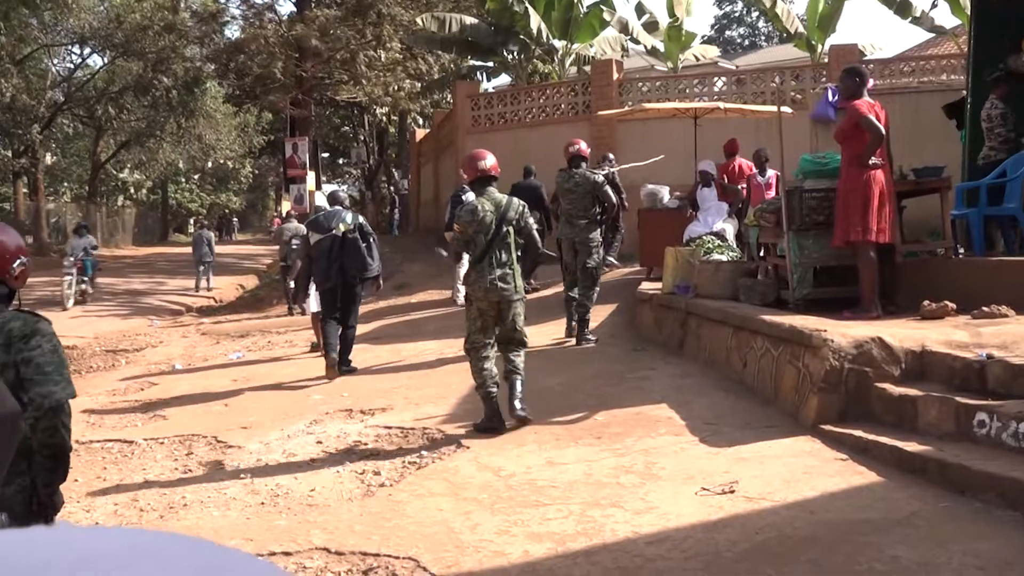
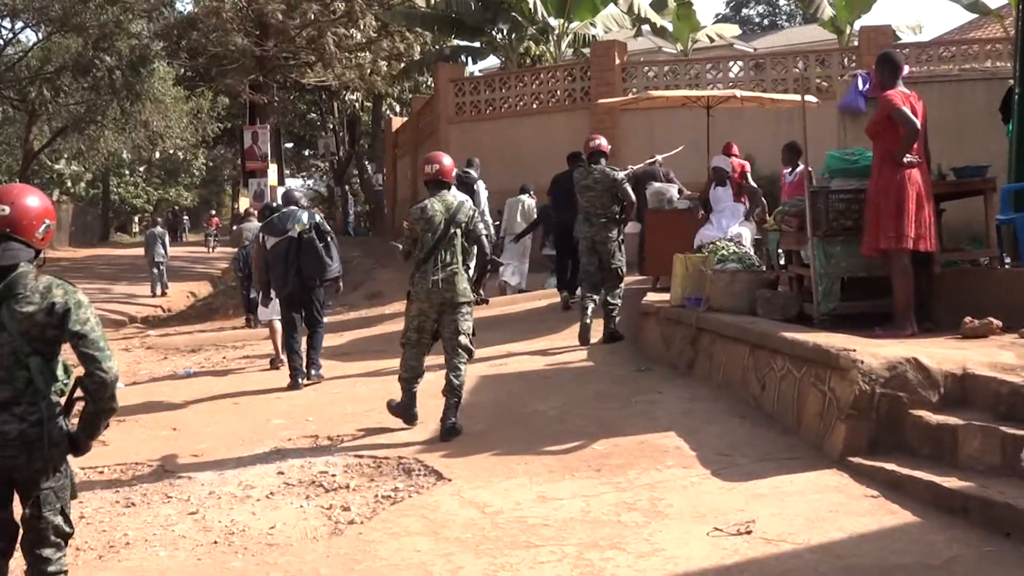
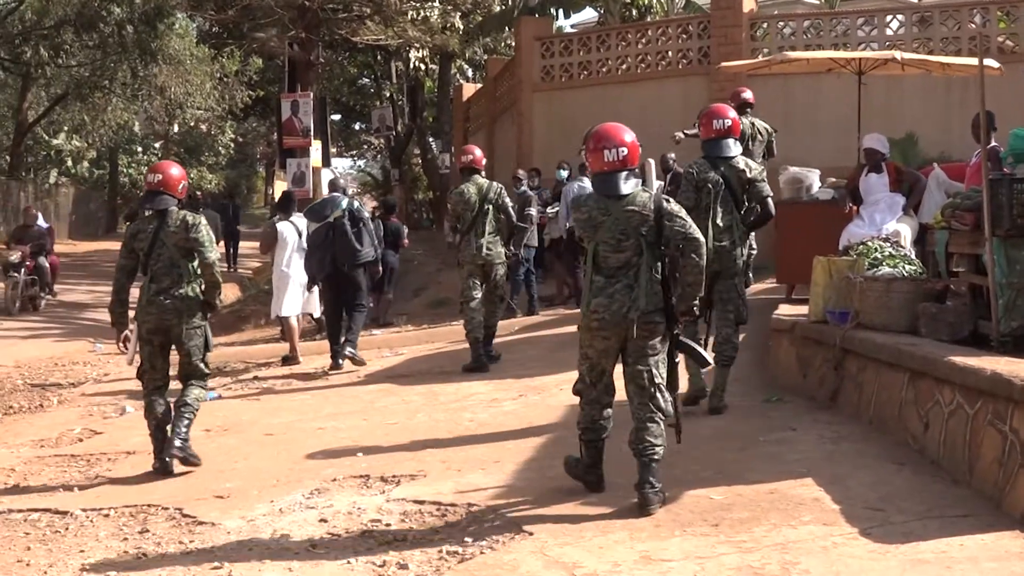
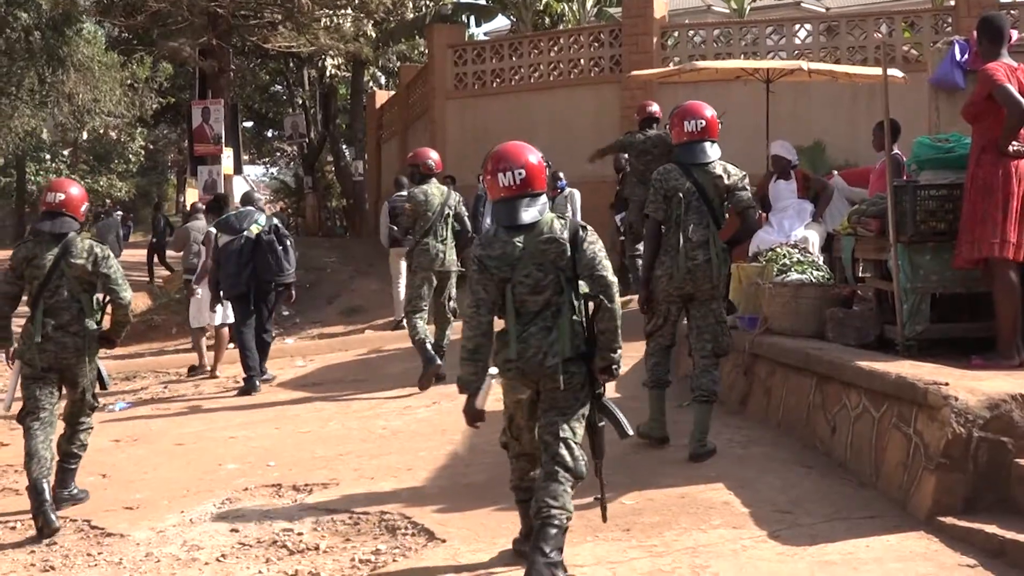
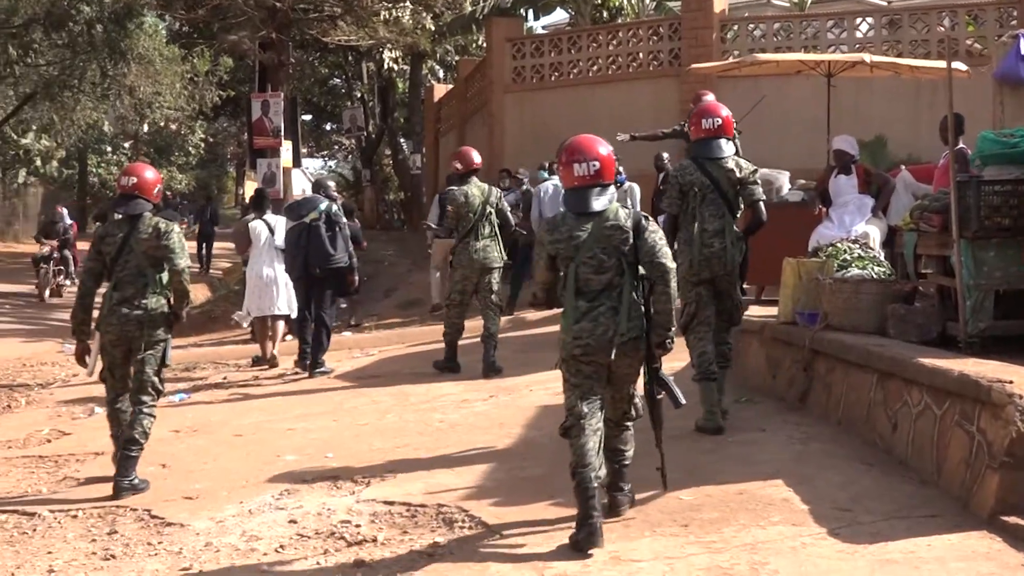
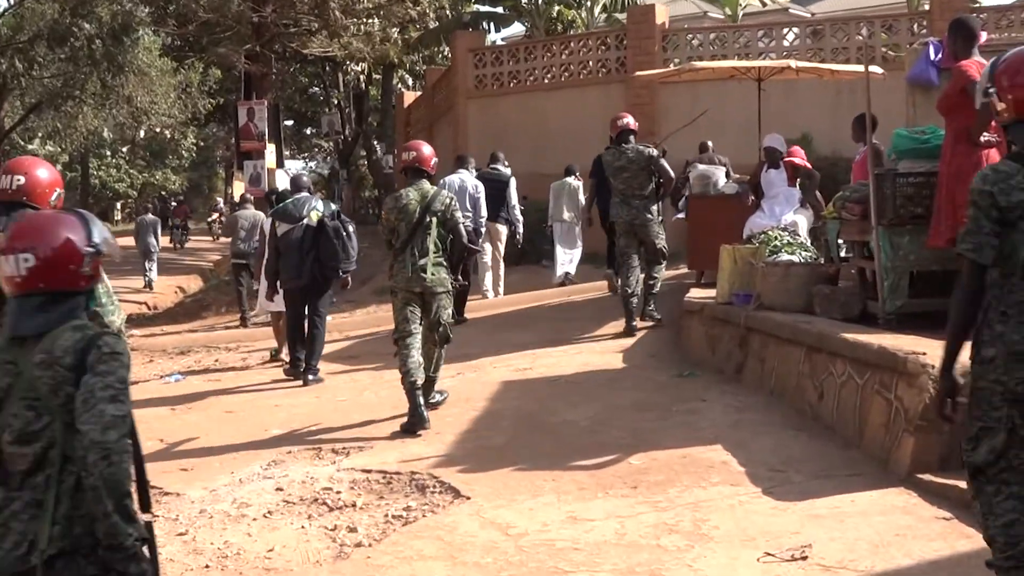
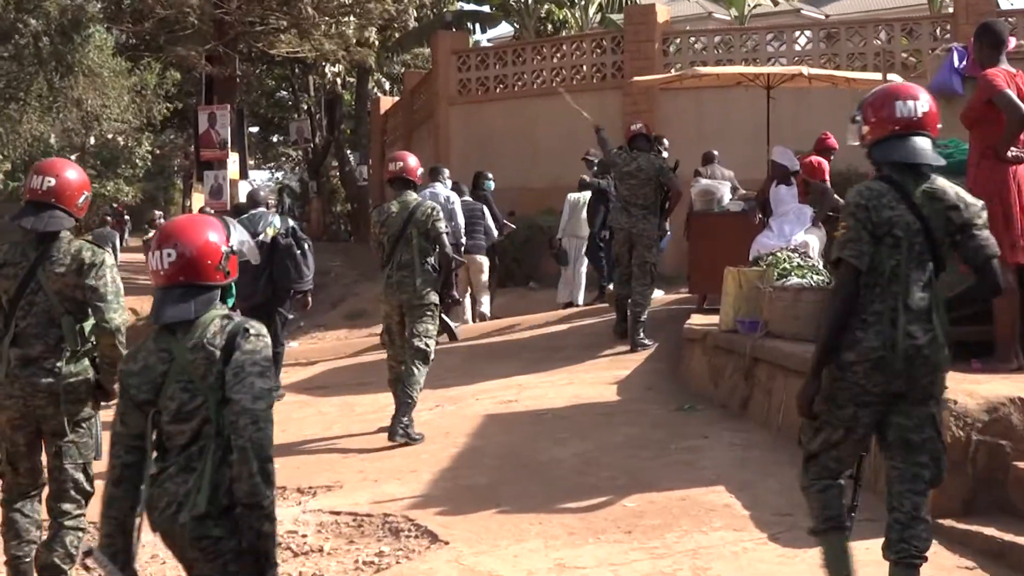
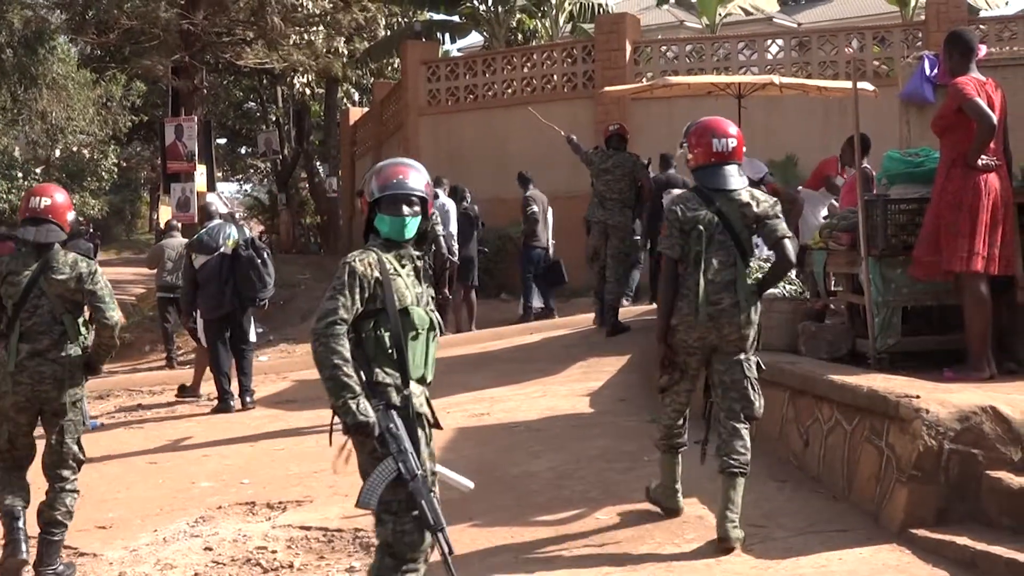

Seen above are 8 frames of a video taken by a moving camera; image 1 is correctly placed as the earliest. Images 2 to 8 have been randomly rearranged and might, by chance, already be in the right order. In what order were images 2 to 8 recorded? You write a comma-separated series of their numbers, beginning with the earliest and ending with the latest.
2, 6, 7, 8, 4, 5, 3
